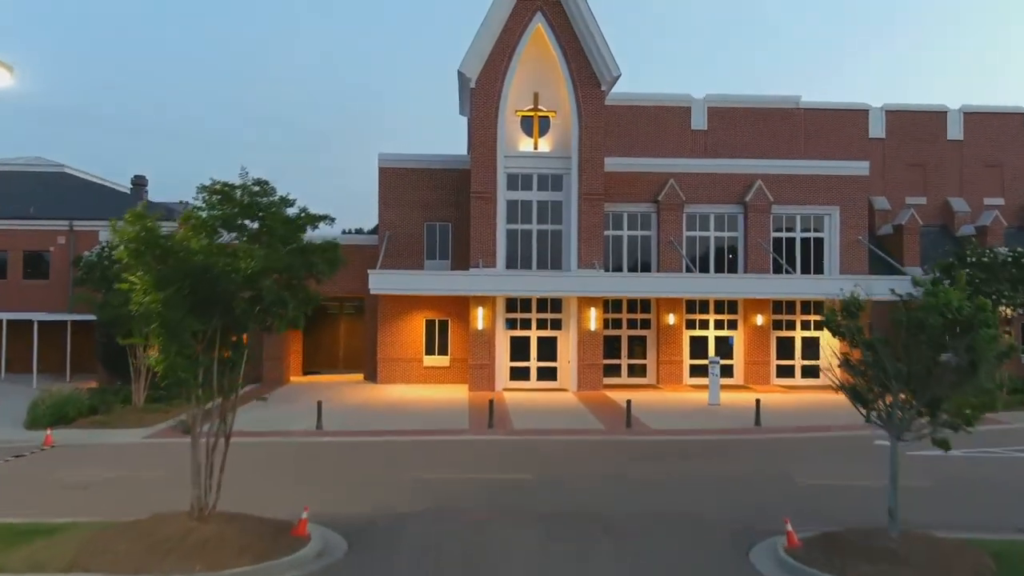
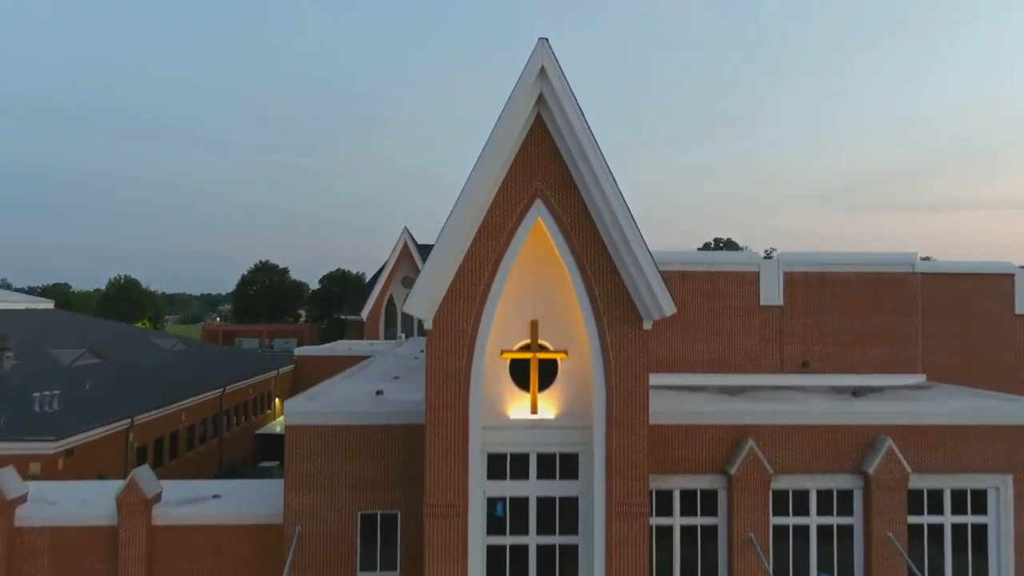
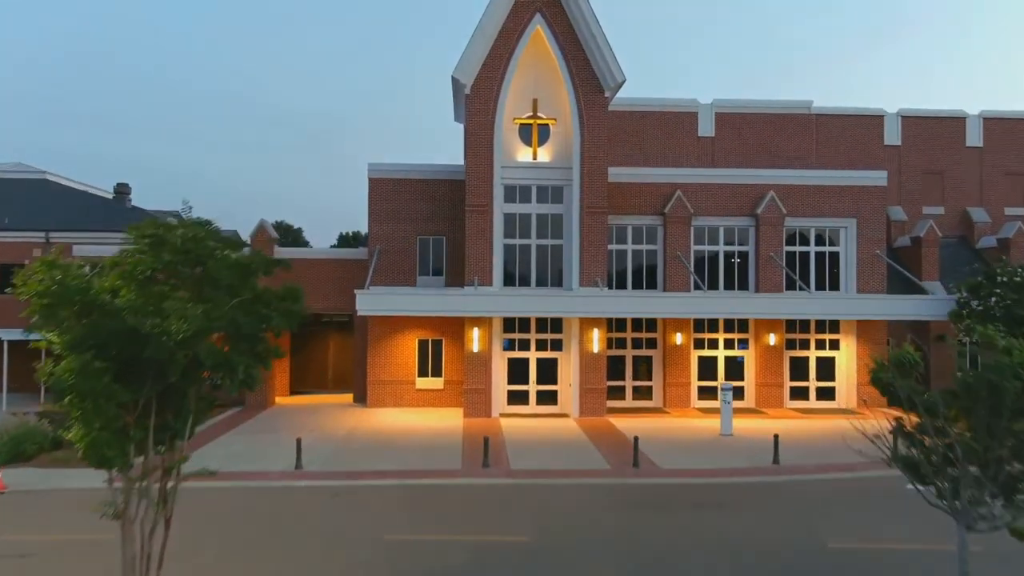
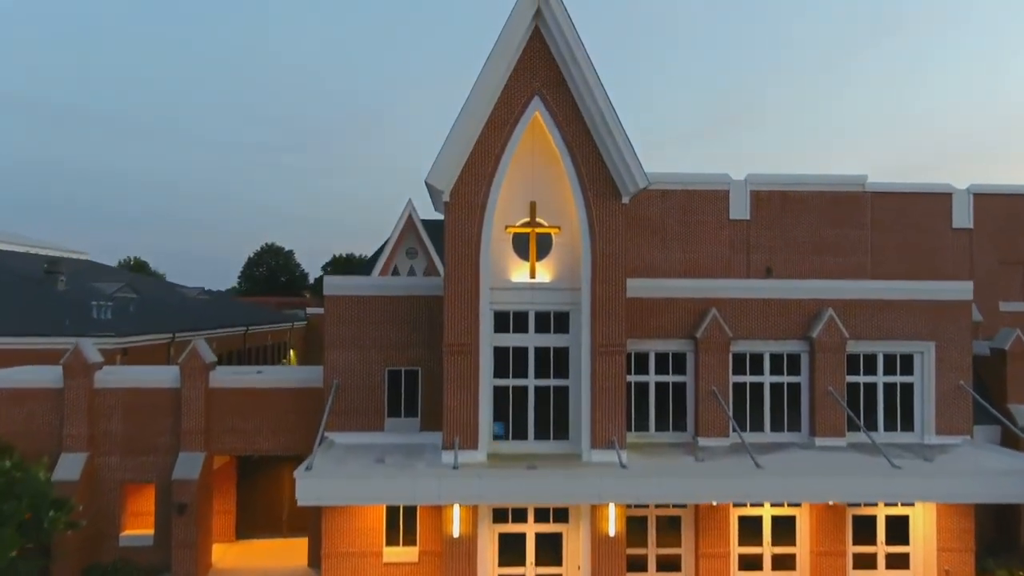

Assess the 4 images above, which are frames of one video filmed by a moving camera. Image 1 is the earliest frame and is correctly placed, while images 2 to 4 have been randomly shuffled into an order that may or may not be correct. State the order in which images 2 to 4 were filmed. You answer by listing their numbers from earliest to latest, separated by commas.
3, 4, 2
